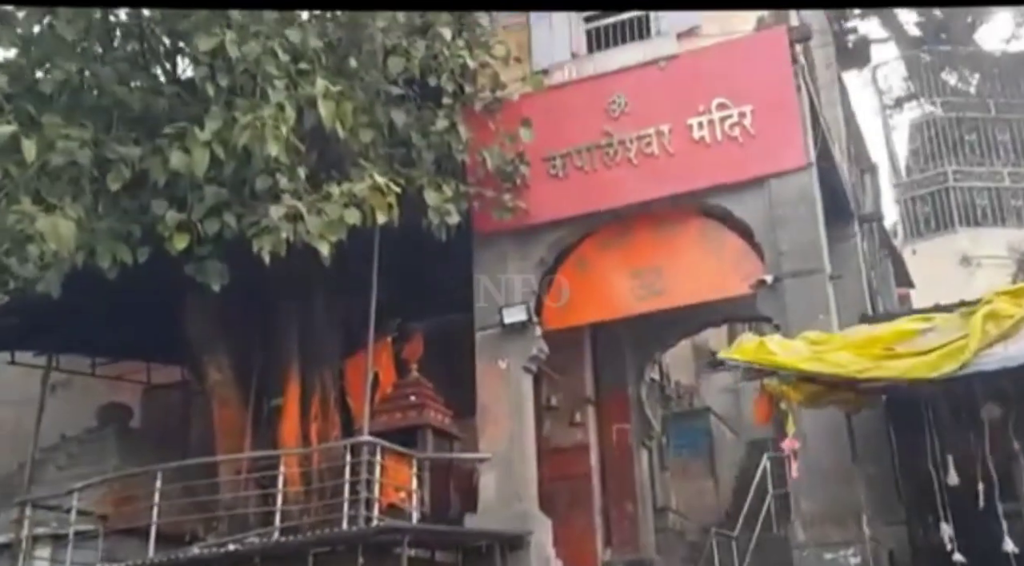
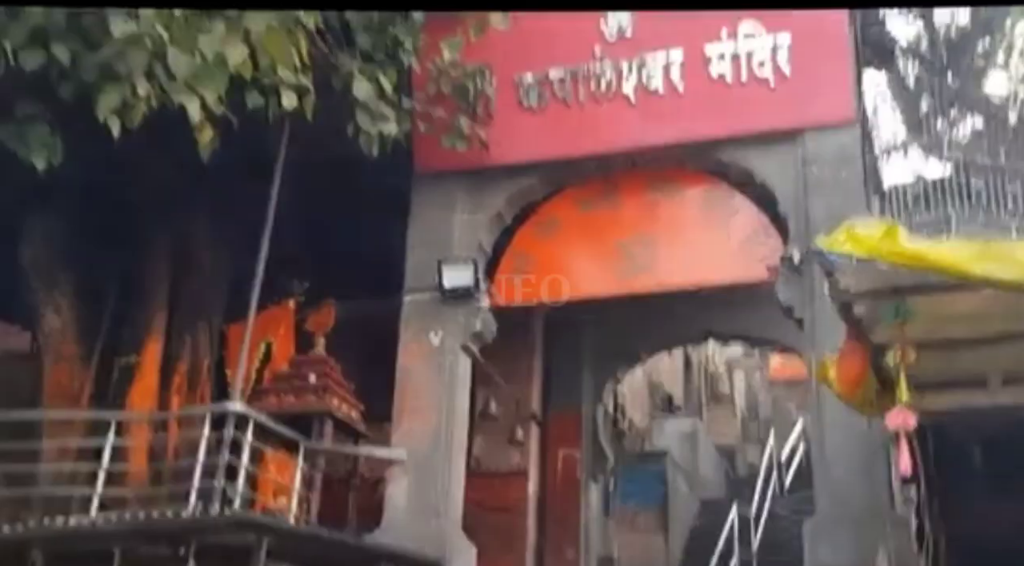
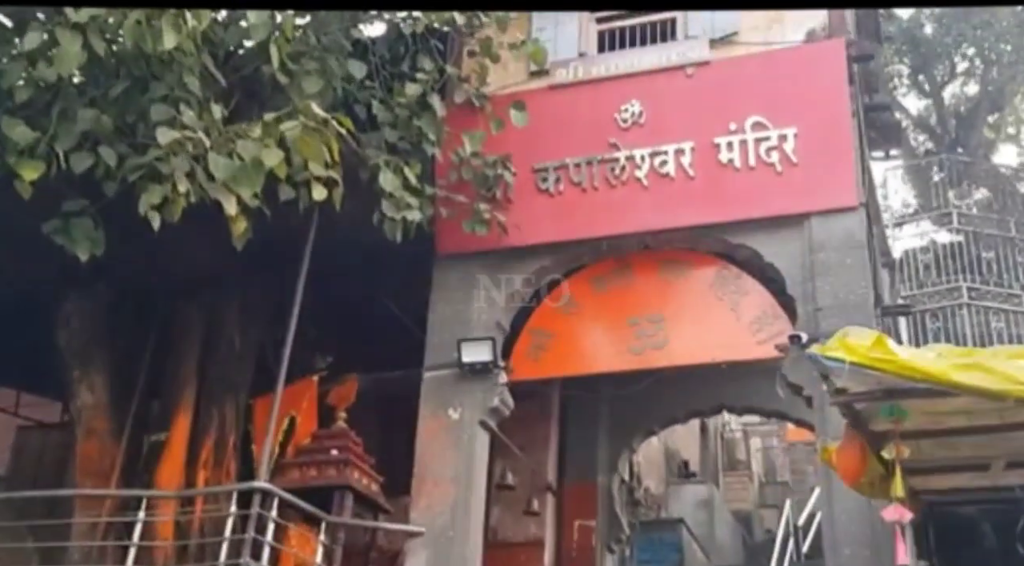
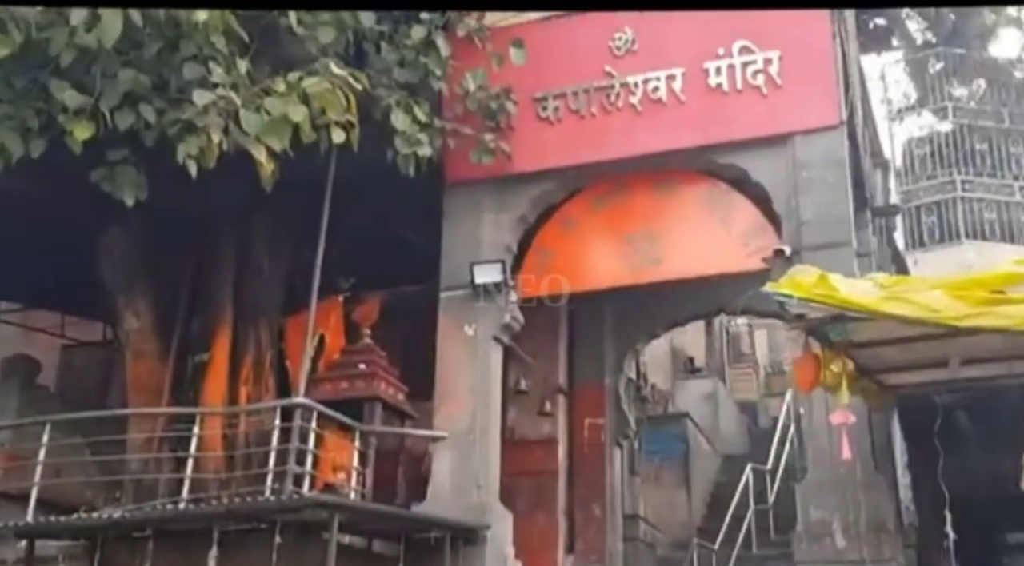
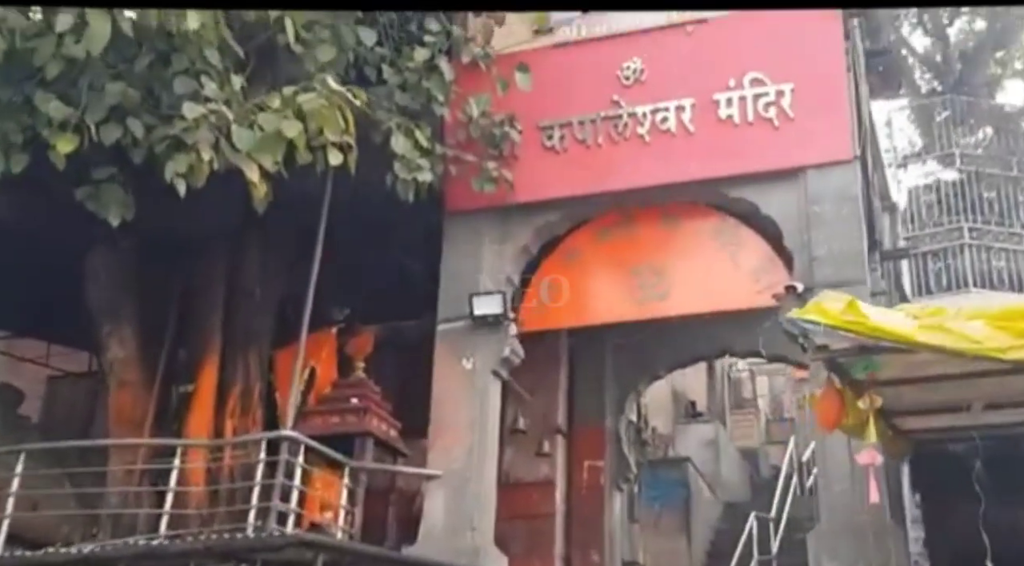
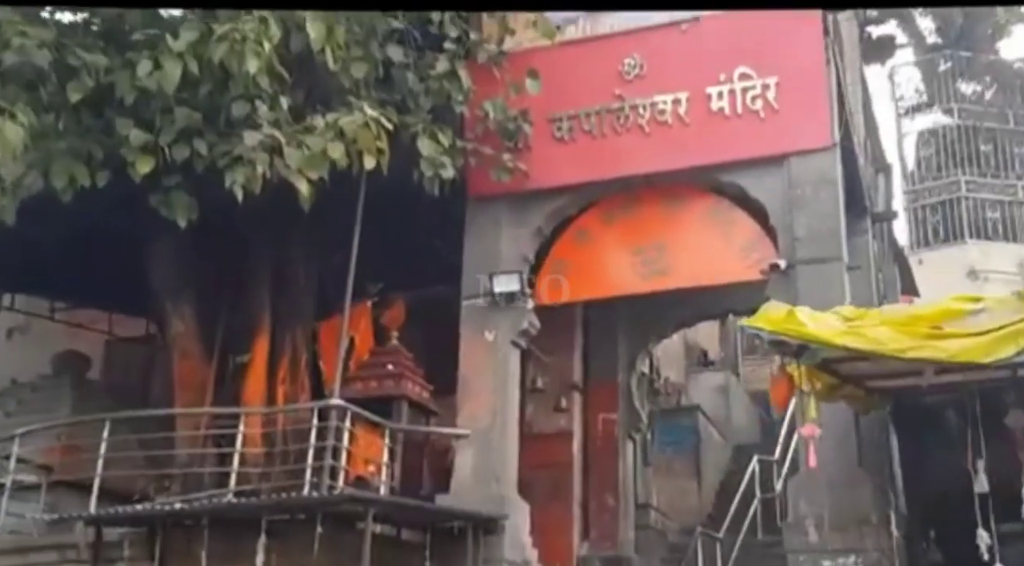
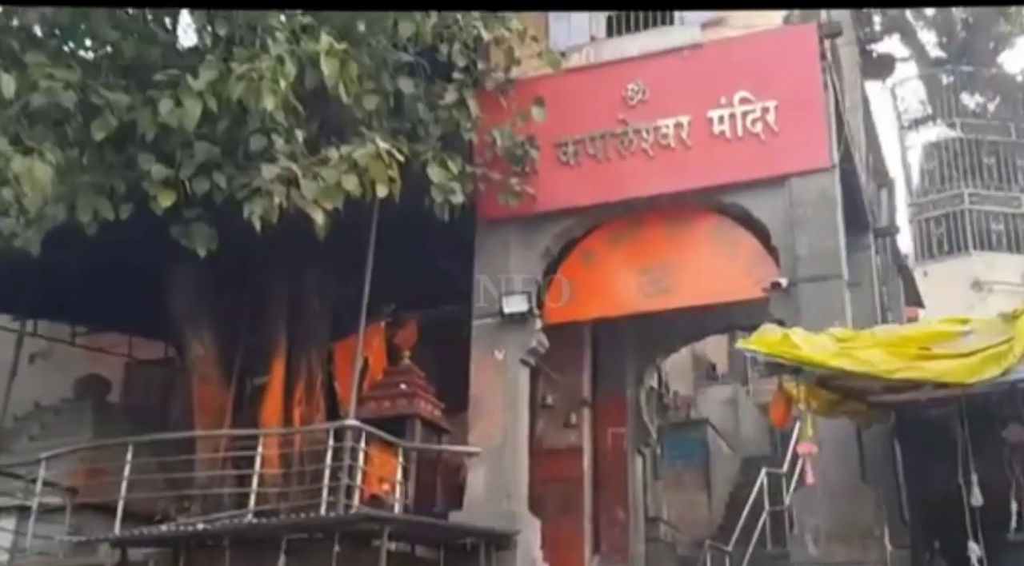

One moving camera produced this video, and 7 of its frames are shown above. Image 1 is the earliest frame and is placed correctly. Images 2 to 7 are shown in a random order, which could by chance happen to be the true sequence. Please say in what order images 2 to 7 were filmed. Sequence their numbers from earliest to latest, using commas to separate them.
7, 6, 4, 5, 3, 2
